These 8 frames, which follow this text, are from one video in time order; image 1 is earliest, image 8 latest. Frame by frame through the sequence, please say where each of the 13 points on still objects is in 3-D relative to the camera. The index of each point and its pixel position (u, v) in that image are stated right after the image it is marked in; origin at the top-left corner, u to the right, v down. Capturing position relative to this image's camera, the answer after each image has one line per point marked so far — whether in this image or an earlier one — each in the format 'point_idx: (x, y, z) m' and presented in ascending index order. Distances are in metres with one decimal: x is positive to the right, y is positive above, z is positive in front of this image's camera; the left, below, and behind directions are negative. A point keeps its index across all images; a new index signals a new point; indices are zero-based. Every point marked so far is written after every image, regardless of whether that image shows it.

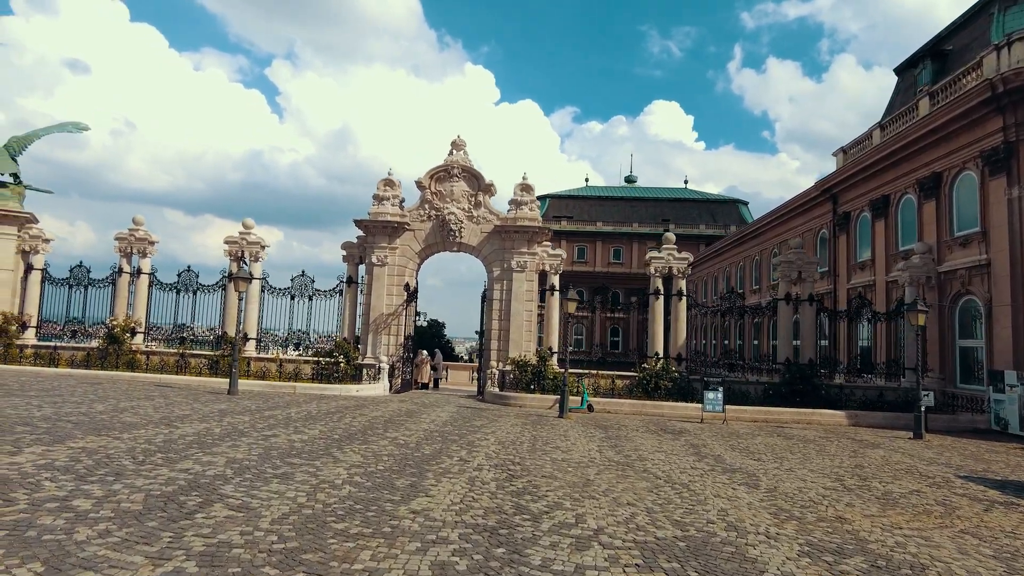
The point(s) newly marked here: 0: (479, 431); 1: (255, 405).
0: (-0.7, -2.9, +13.1) m
1: (-5.9, -2.7, +15.3) m
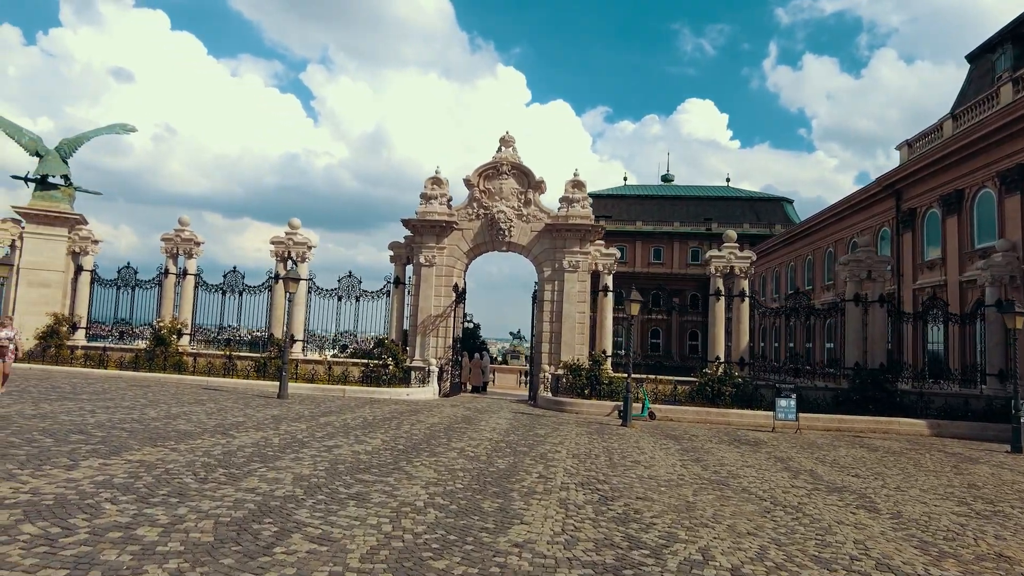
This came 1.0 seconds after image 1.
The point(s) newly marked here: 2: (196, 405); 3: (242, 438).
0: (+0.6, -2.9, +12.3) m
1: (-4.5, -2.7, +14.7) m
2: (-6.6, -2.5, +13.8) m
3: (-4.1, -2.3, +9.9) m
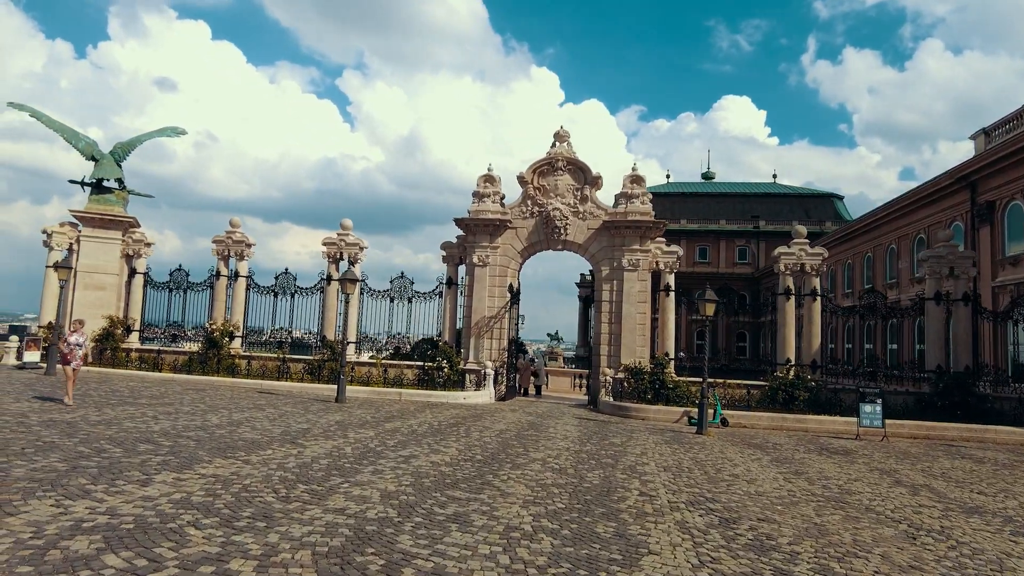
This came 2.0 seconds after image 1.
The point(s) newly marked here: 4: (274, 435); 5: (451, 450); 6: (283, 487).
0: (+2.0, -2.9, +11.4) m
1: (-3.0, -2.8, +14.1) m
2: (-5.2, -2.5, +13.3) m
3: (-2.8, -2.3, +9.3) m
4: (-3.7, -2.3, +10.2) m
5: (-0.9, -2.5, +10.0) m
6: (-2.3, -2.0, +6.7) m
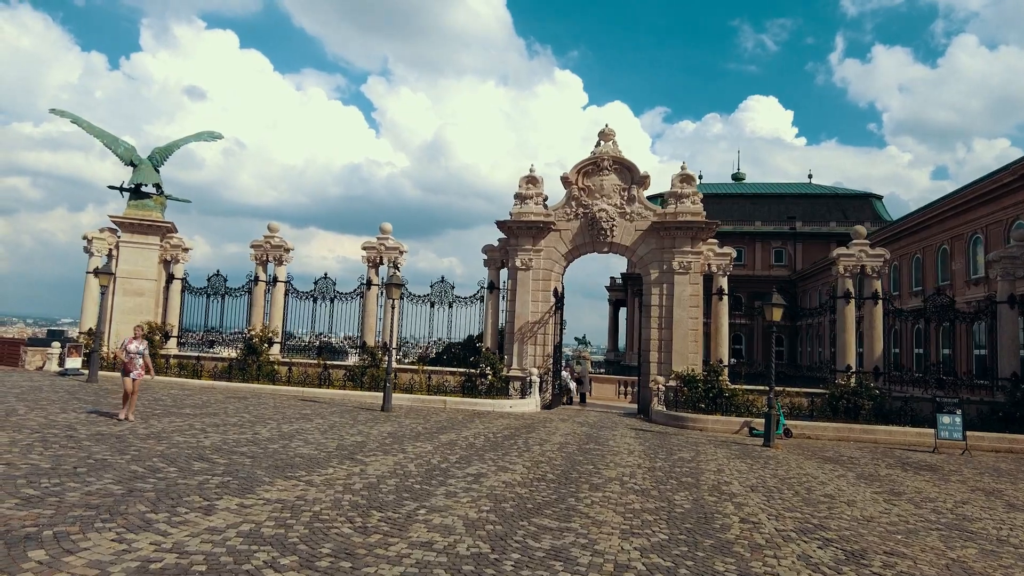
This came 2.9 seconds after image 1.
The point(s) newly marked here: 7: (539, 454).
0: (+3.1, -2.9, +10.6) m
1: (-1.9, -2.9, +13.5) m
2: (-4.0, -2.6, +12.8) m
3: (-1.8, -2.3, +8.7) m
4: (-2.7, -2.4, +9.6) m
5: (+0.1, -2.6, +9.3) m
6: (-1.4, -2.1, +6.0) m
7: (+0.4, -2.7, +10.8) m
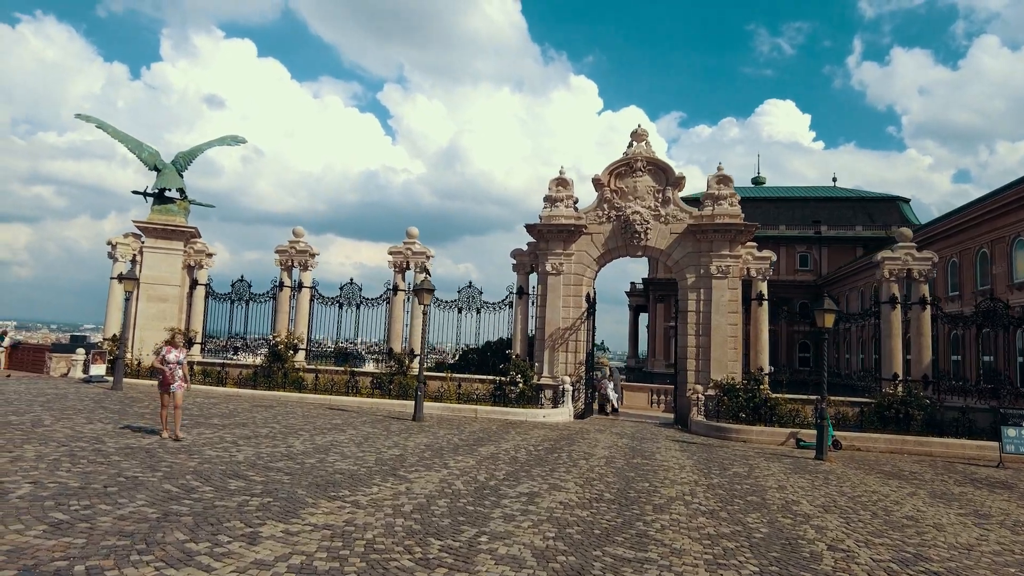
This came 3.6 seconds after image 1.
0: (+3.8, -3.0, +9.9) m
1: (-1.1, -3.0, +12.9) m
2: (-3.3, -2.7, +12.2) m
3: (-1.1, -2.4, +8.1) m
4: (-2.0, -2.5, +9.0) m
5: (+0.8, -2.6, +8.7) m
6: (-0.8, -2.1, +5.4) m
7: (+1.2, -2.8, +10.2) m
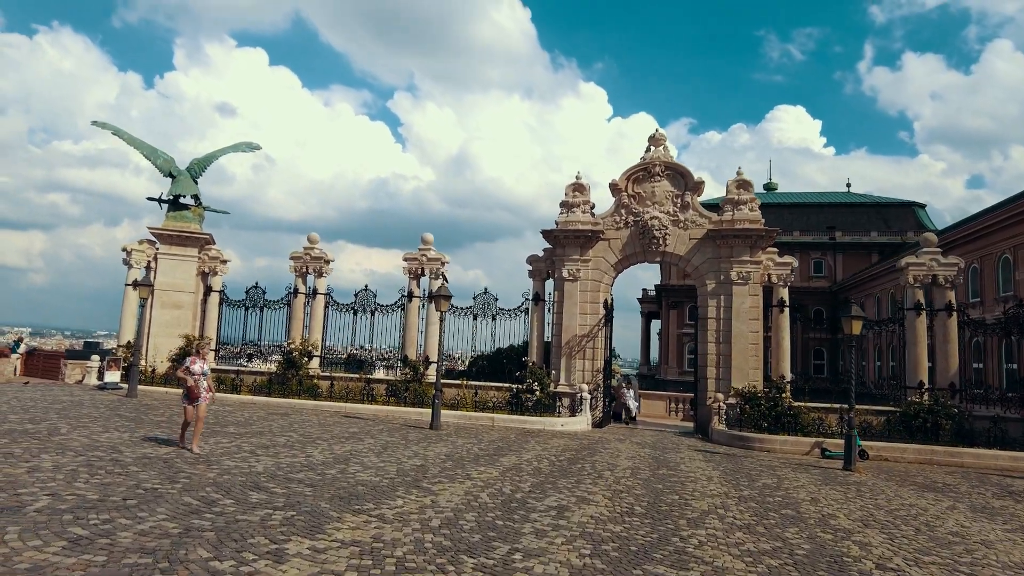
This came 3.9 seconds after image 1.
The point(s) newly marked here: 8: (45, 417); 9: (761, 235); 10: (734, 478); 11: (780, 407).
0: (+4.1, -3.1, +9.6) m
1: (-0.7, -3.1, +12.7) m
2: (-2.9, -2.8, +12.0) m
3: (-0.8, -2.5, +7.9) m
4: (-1.6, -2.5, +8.8) m
5: (+1.1, -2.7, +8.4) m
6: (-0.5, -2.2, +5.2) m
7: (+1.5, -2.9, +9.9) m
8: (-8.5, -2.4, +12.0) m
9: (+7.3, +1.6, +19.2) m
10: (+3.9, -3.3, +11.4) m
11: (+7.1, -3.2, +17.4) m
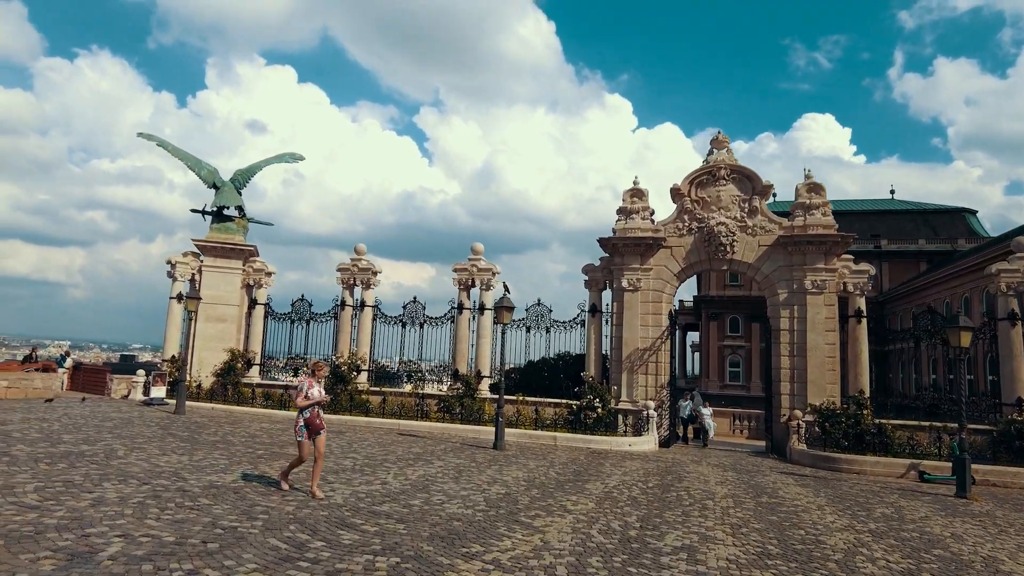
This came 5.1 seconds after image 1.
0: (+5.4, -3.2, +8.4) m
1: (+0.7, -3.3, +11.7) m
2: (-1.5, -3.0, +11.1) m
3: (+0.4, -2.6, +6.9) m
4: (-0.3, -2.7, +7.8) m
5: (+2.4, -2.8, +7.4) m
6: (+0.6, -2.2, +4.2) m
7: (+2.8, -3.0, +8.8) m
8: (-7.1, -2.6, +11.3) m
9: (+8.9, +1.3, +18.0) m
10: (+5.2, -3.4, +10.2) m
11: (+8.7, -3.4, +16.1) m
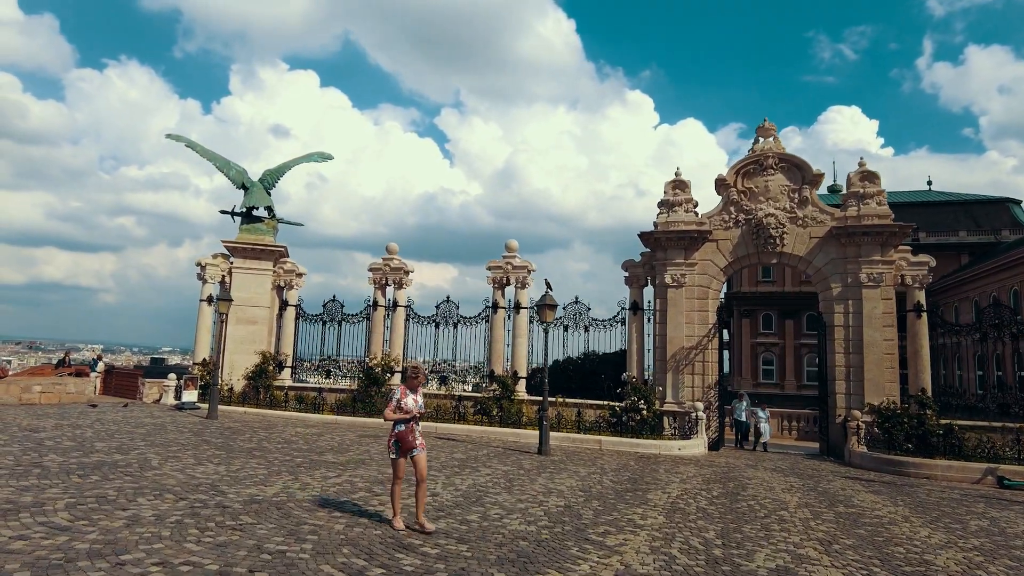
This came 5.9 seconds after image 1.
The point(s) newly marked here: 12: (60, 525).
0: (+6.2, -3.1, +7.5) m
1: (+1.6, -3.2, +10.9) m
2: (-0.6, -3.0, +10.5) m
3: (+1.1, -2.5, +6.2) m
4: (+0.4, -2.6, +7.1) m
5: (+3.1, -2.7, +6.6) m
6: (+1.2, -2.1, +3.5) m
7: (+3.6, -2.9, +8.0) m
8: (-6.3, -2.6, +10.9) m
9: (+10.0, +1.5, +17.0) m
10: (+6.1, -3.3, +9.3) m
11: (+9.8, -3.2, +15.1) m
12: (-3.9, -2.1, +5.7) m
